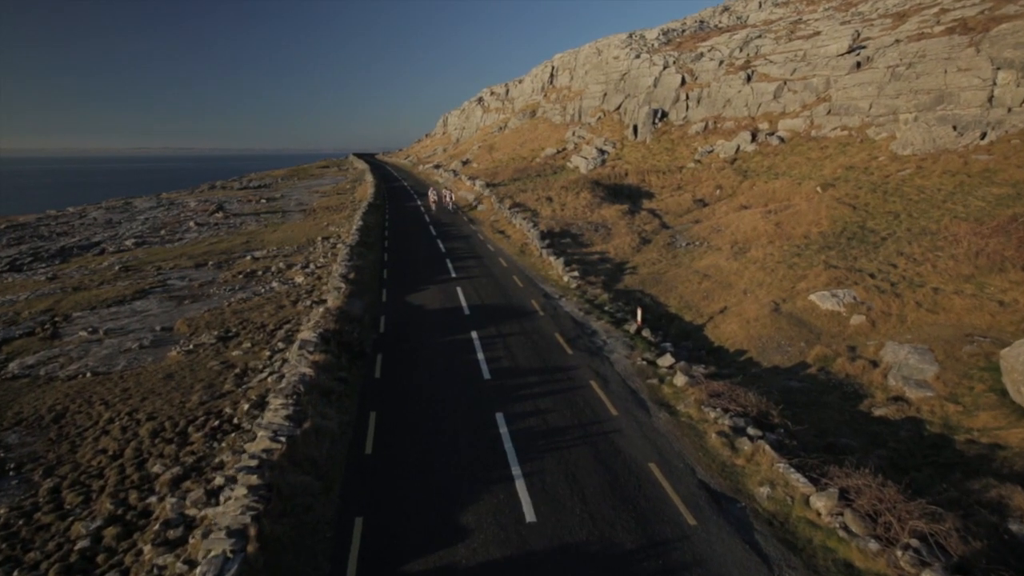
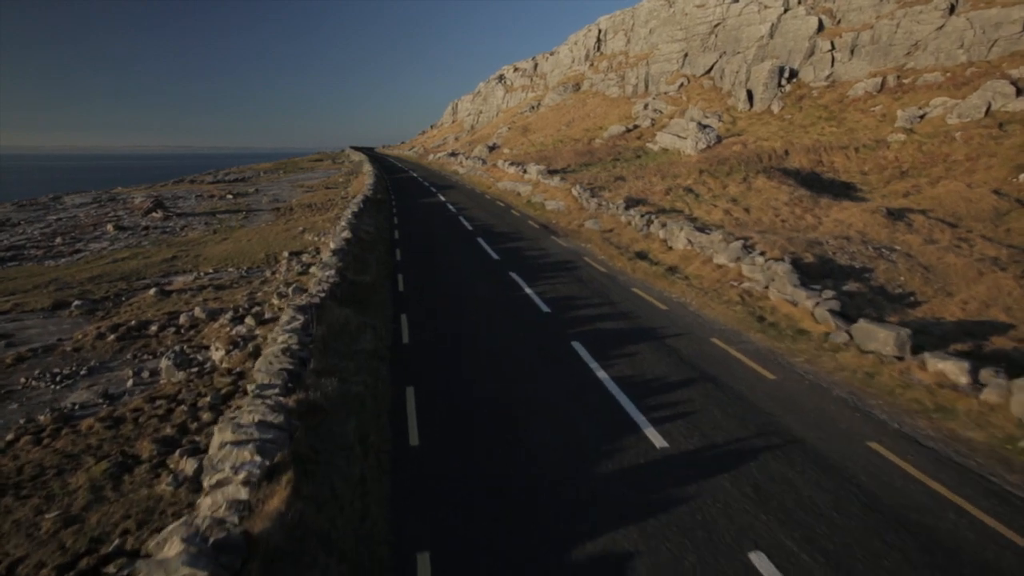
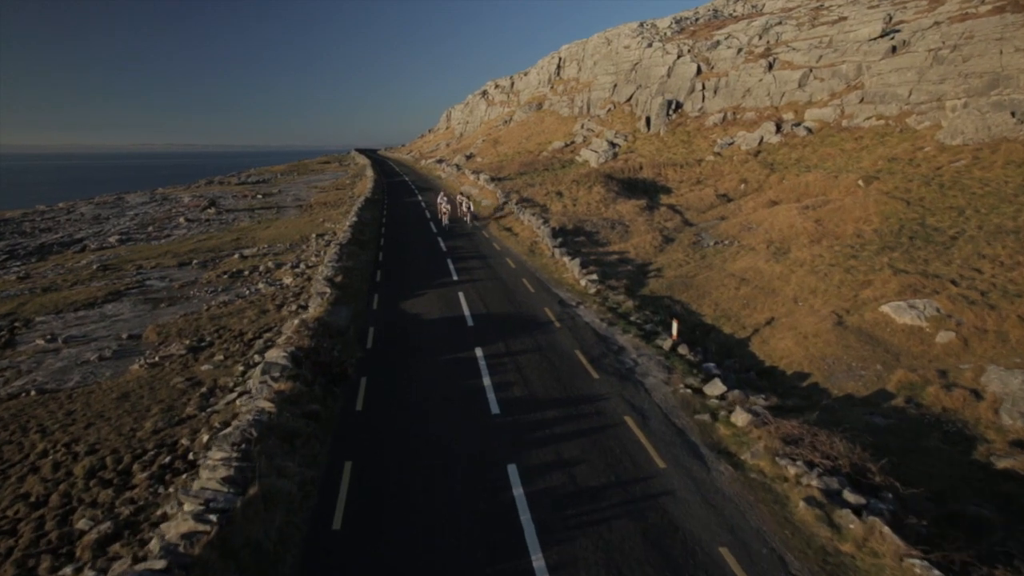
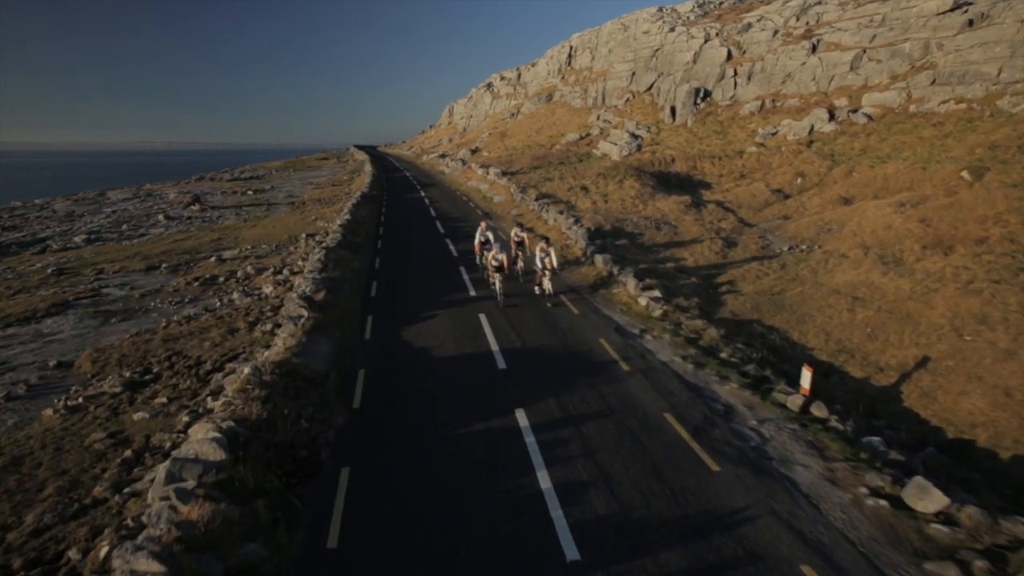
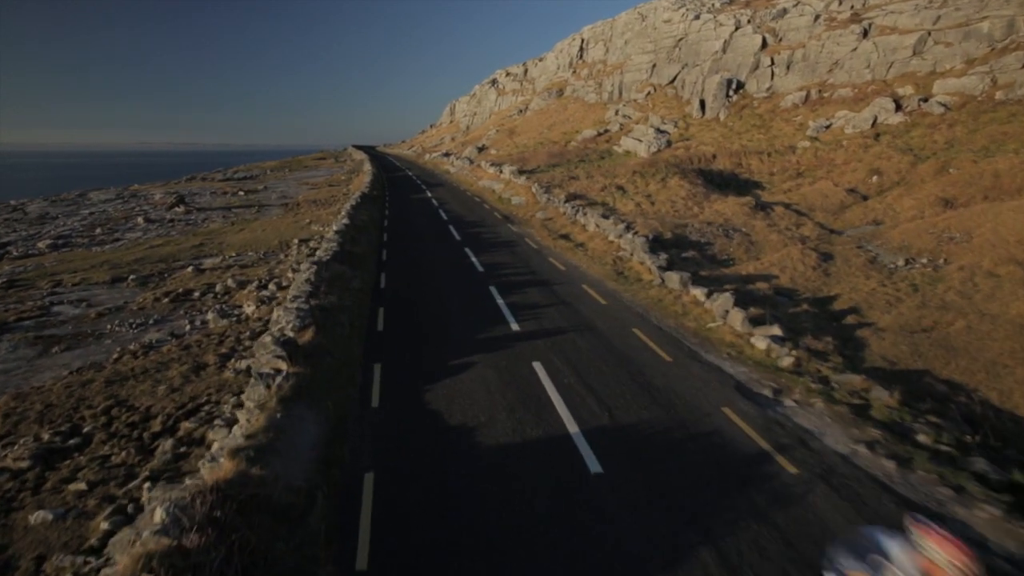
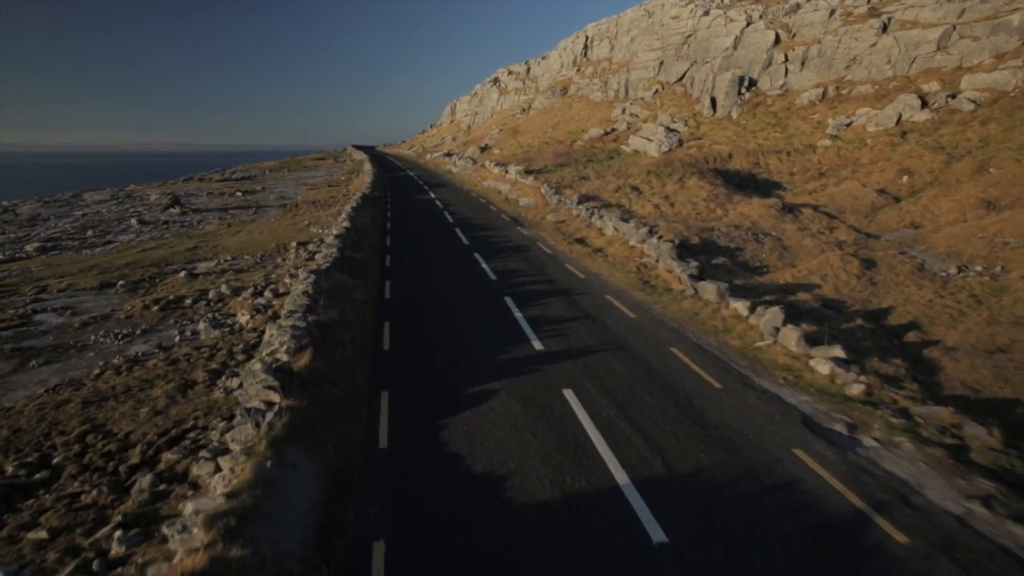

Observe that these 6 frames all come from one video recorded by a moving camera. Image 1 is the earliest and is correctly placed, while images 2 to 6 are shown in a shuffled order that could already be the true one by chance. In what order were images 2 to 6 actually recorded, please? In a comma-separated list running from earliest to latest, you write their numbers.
3, 4, 5, 6, 2
